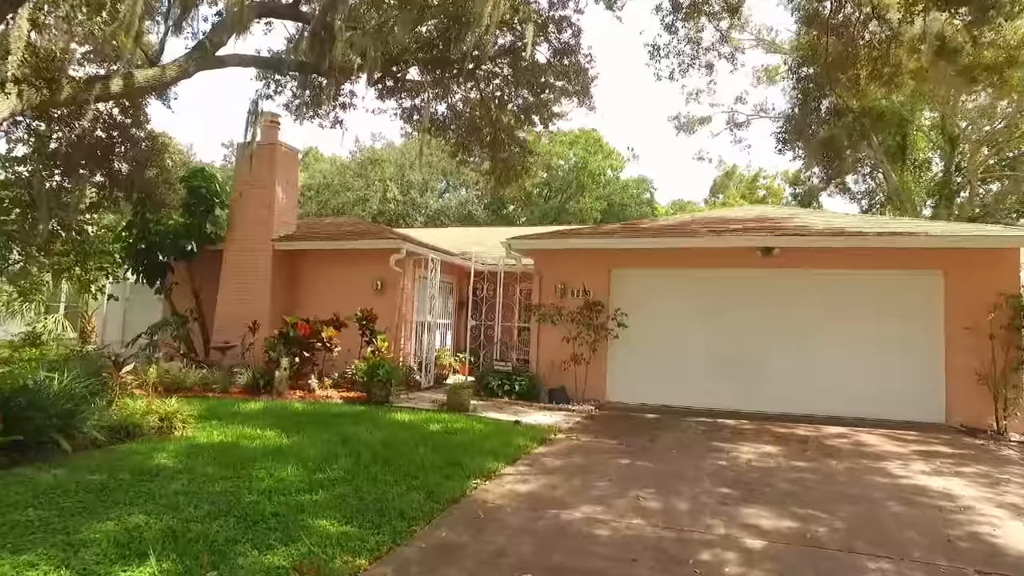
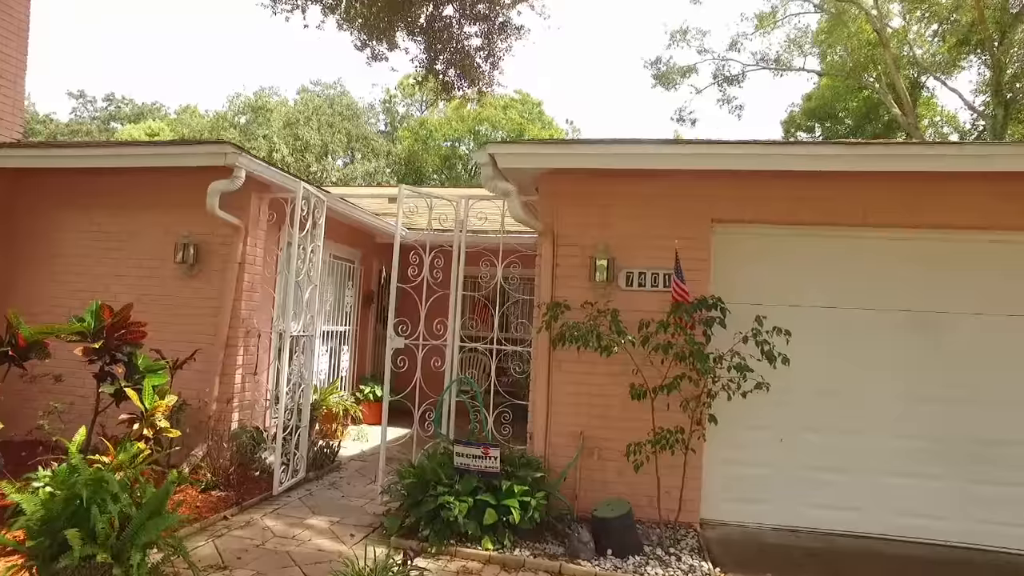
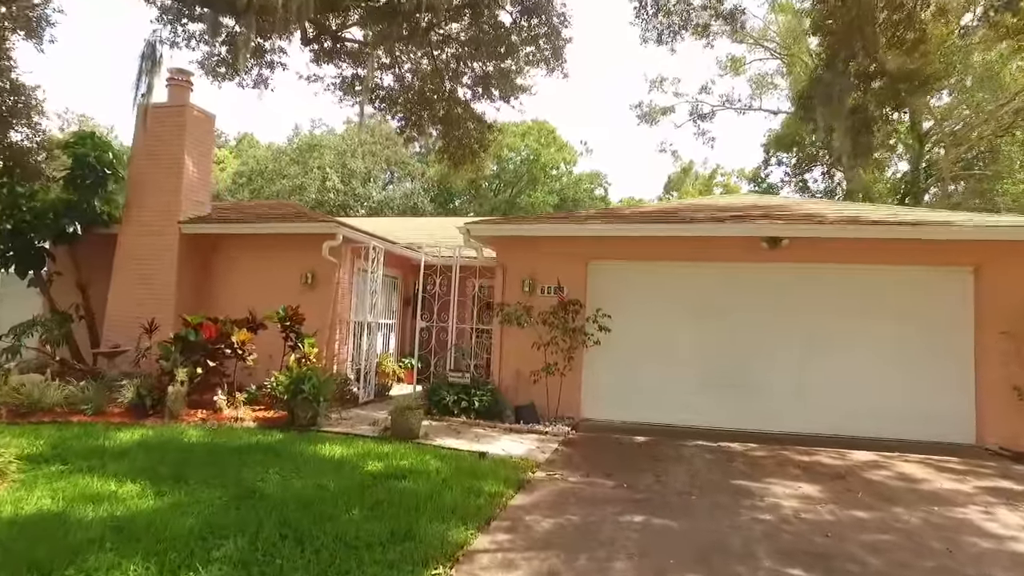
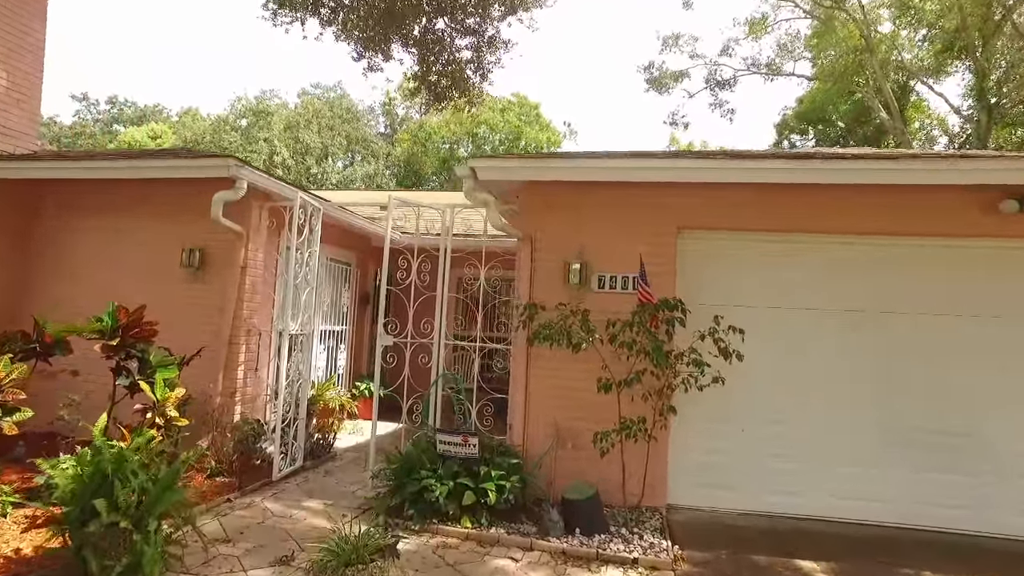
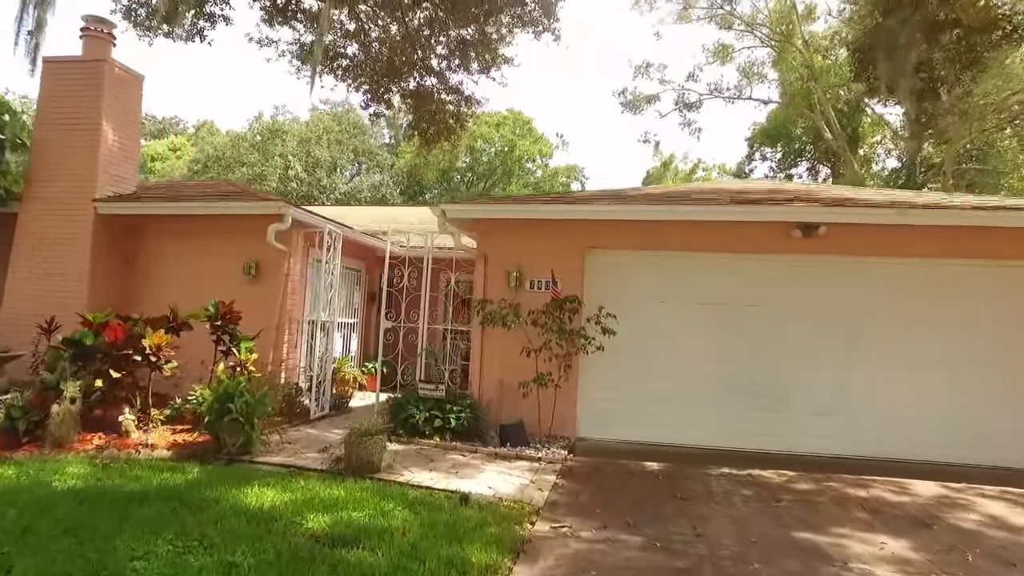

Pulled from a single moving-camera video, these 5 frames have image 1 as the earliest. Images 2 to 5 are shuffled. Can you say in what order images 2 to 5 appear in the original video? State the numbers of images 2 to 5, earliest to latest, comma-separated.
3, 5, 4, 2
